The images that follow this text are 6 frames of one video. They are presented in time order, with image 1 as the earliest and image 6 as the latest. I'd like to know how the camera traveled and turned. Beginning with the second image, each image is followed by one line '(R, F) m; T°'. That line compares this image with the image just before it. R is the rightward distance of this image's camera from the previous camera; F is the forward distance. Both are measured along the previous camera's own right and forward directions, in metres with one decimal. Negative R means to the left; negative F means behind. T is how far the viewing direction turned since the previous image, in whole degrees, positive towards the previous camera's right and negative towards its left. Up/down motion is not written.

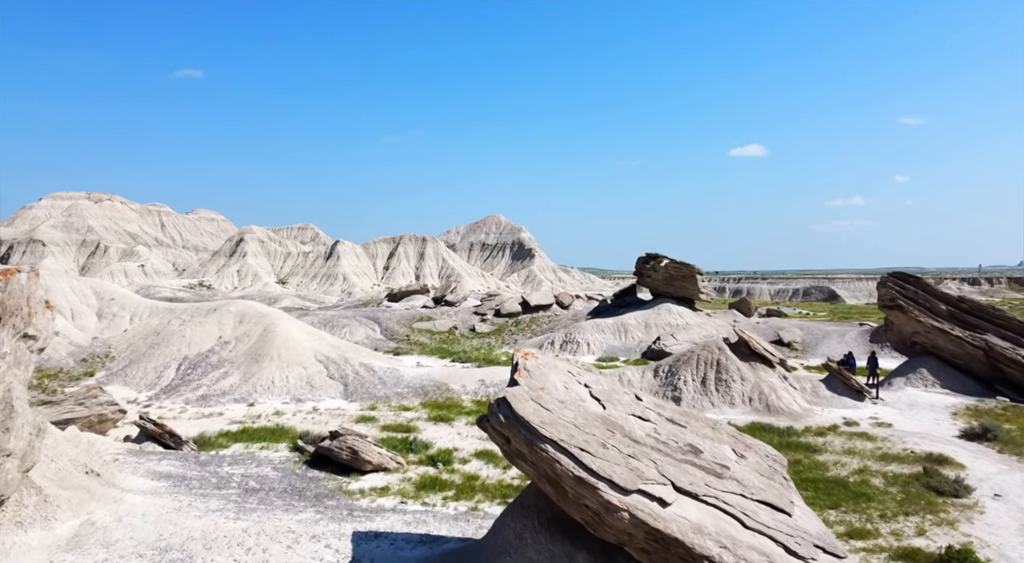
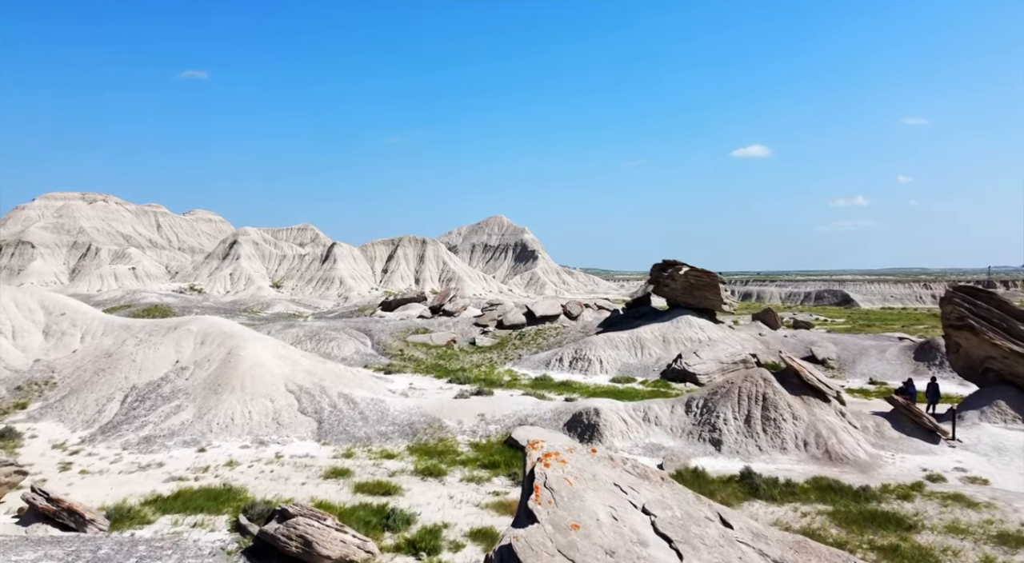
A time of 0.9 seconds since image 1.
(-0.1, +5.2) m; 0°
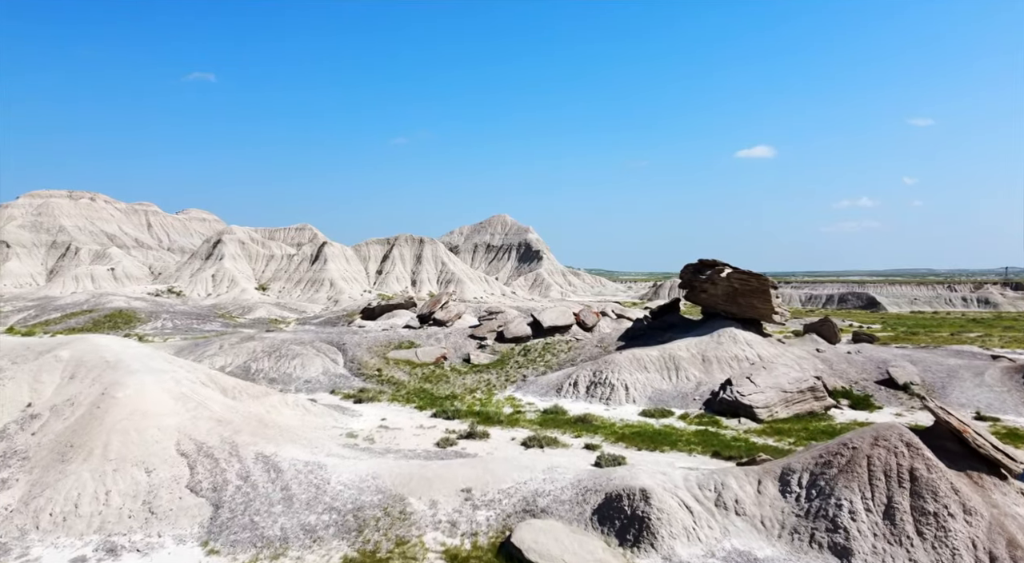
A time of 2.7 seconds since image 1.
(+0.1, +9.7) m; 0°
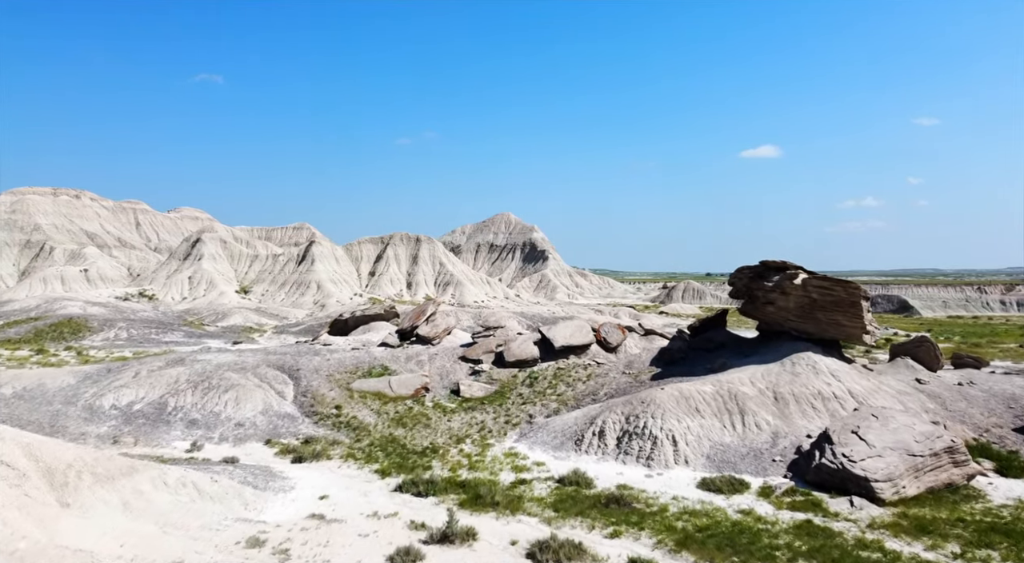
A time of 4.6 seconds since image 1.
(+0.1, +10.7) m; 0°
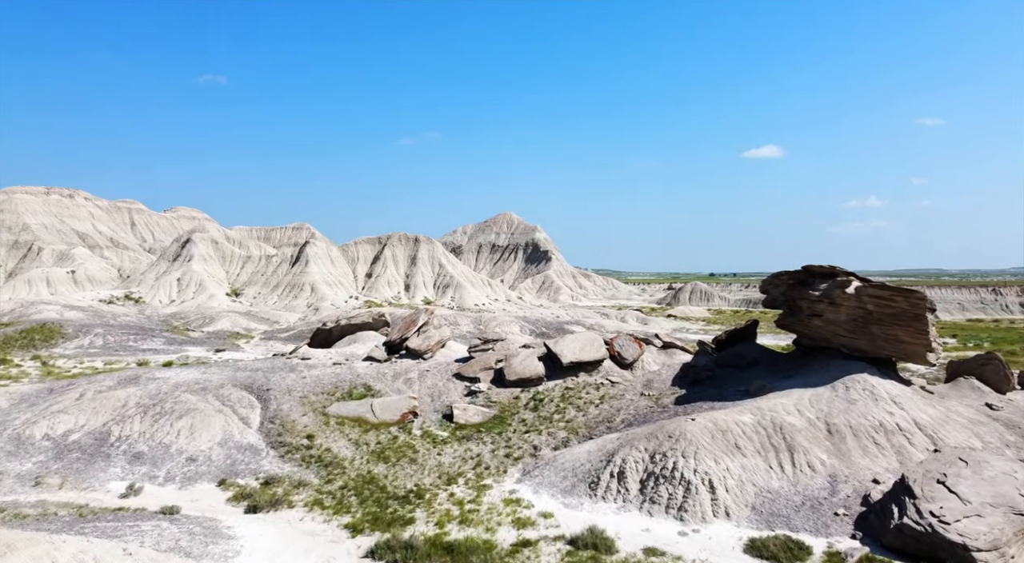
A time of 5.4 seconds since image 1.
(0.0, +4.8) m; 0°
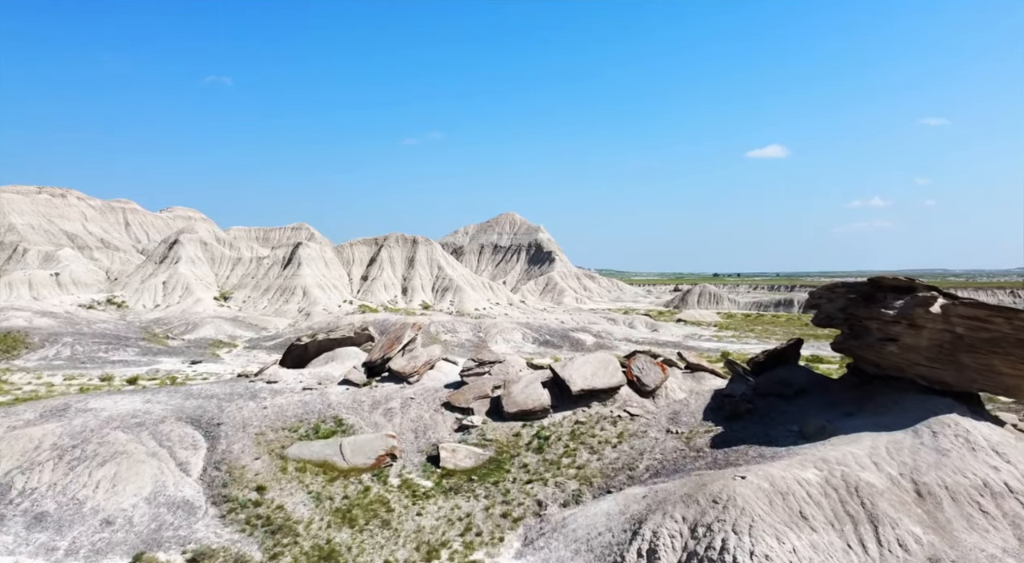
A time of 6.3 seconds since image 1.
(+0.1, +5.4) m; 0°
